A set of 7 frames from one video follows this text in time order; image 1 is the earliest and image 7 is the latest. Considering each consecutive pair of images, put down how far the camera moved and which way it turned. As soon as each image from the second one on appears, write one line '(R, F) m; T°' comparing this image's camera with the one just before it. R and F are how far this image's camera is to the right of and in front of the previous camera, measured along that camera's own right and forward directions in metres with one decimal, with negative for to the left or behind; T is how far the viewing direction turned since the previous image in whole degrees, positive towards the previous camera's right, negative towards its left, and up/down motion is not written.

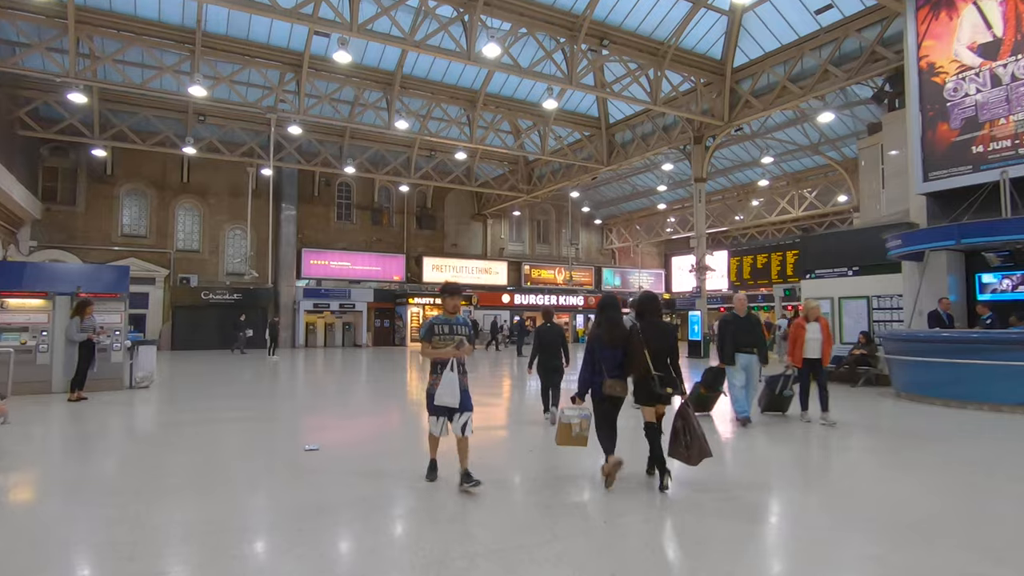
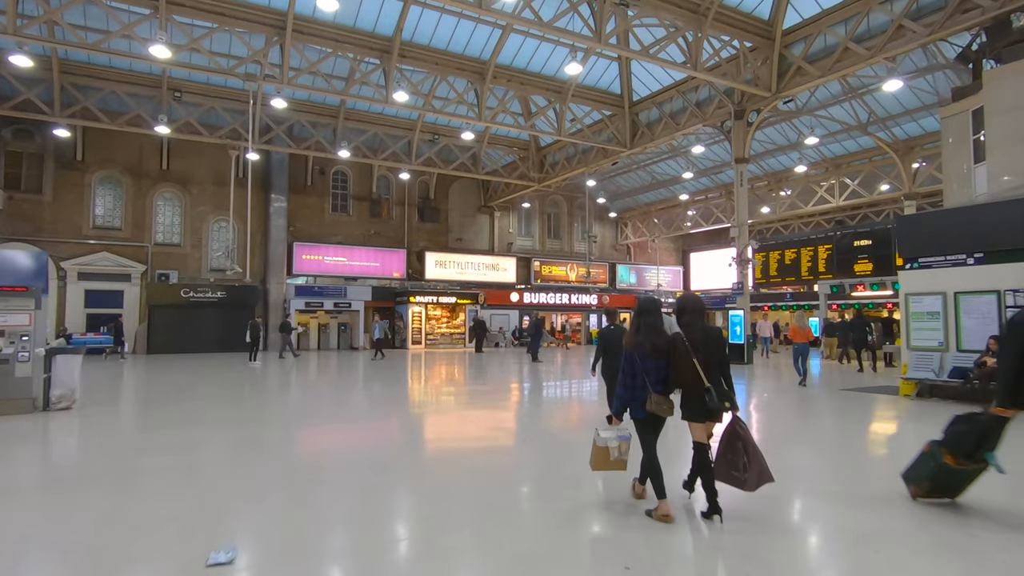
(-0.3, +2.0) m; 0°
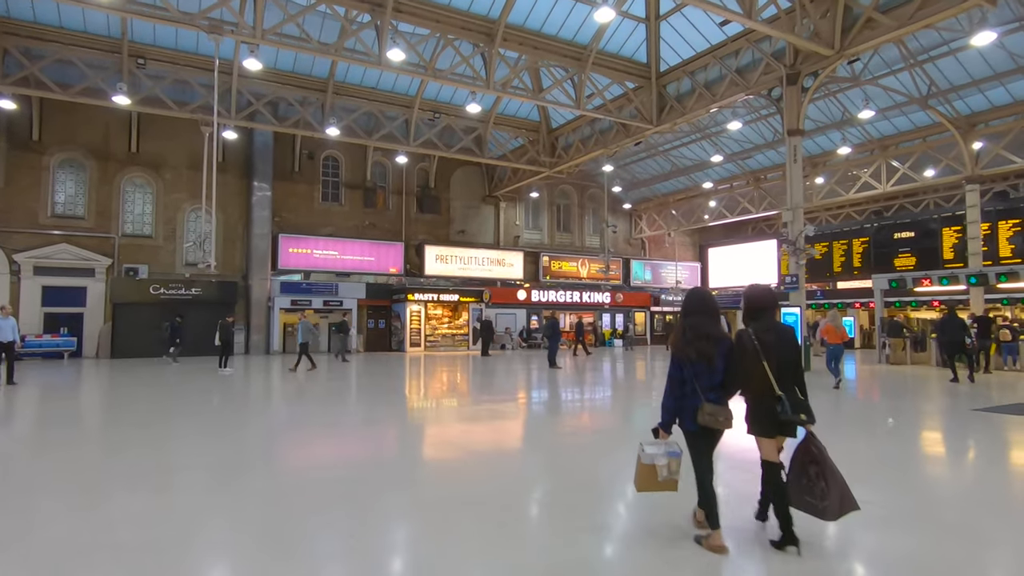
(-0.3, +2.1) m; 0°
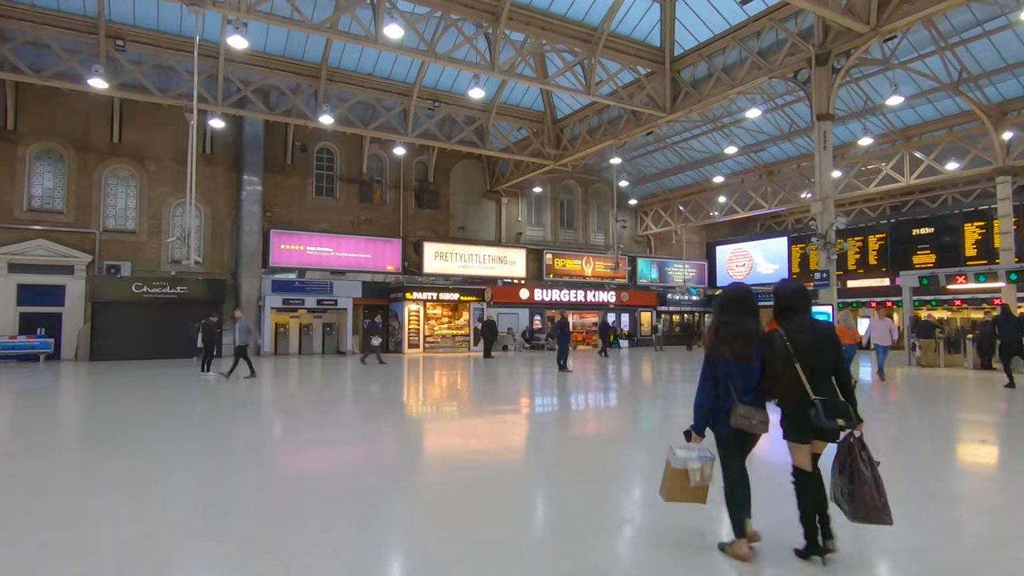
(-0.2, +0.9) m; 0°
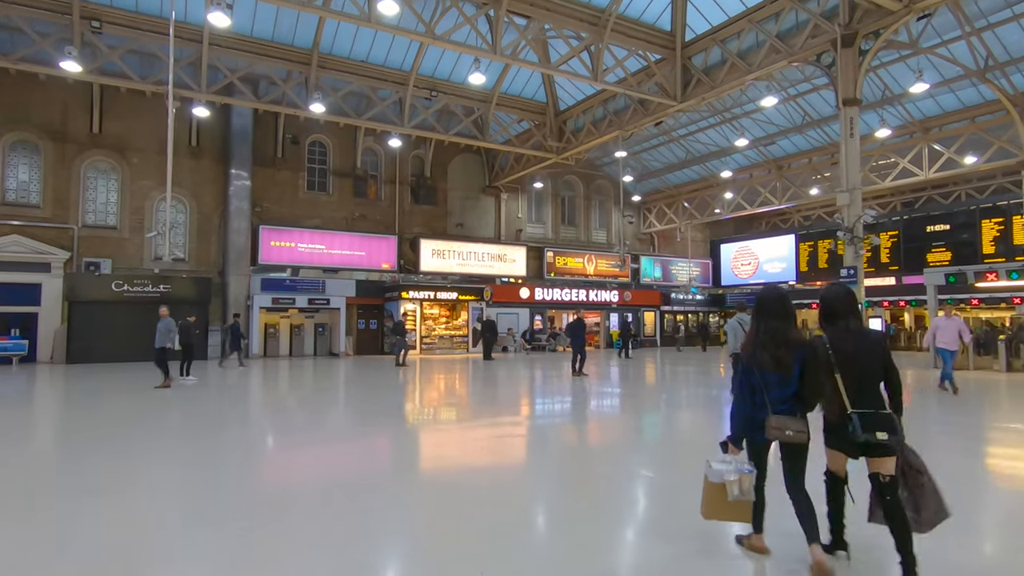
(-0.1, +0.8) m; 0°
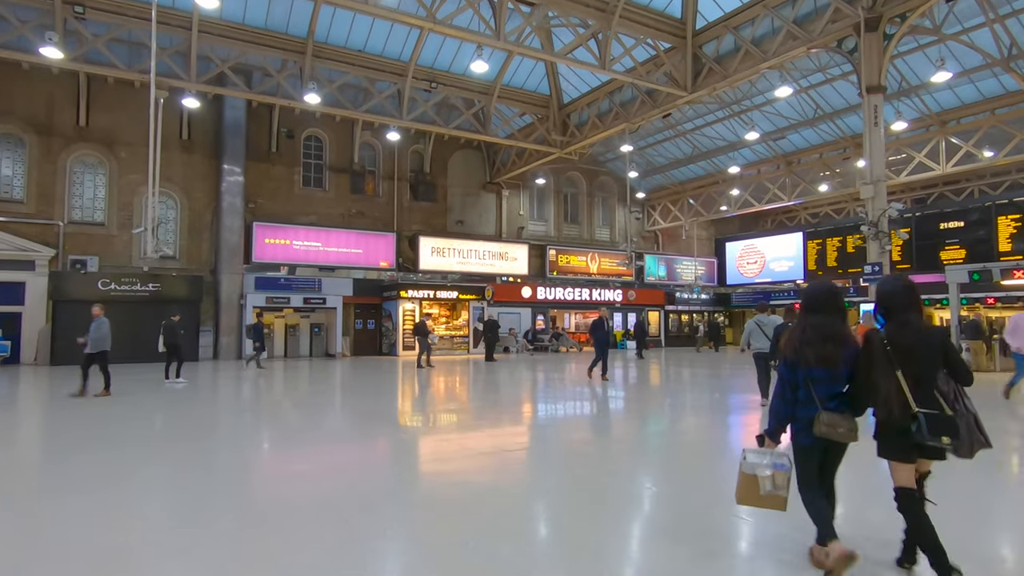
(-0.1, +0.6) m; 0°
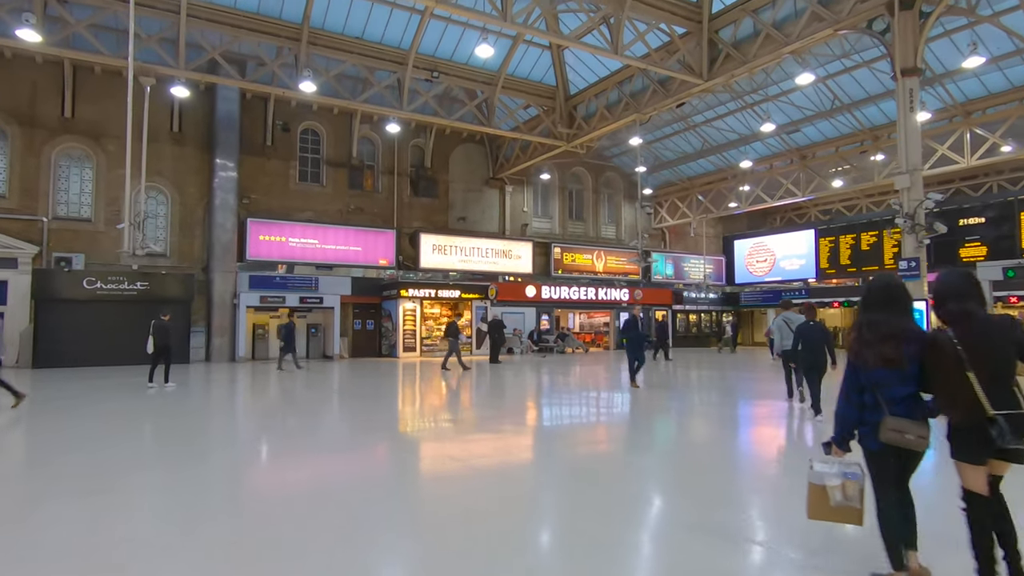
(-0.1, +0.7) m; 0°
